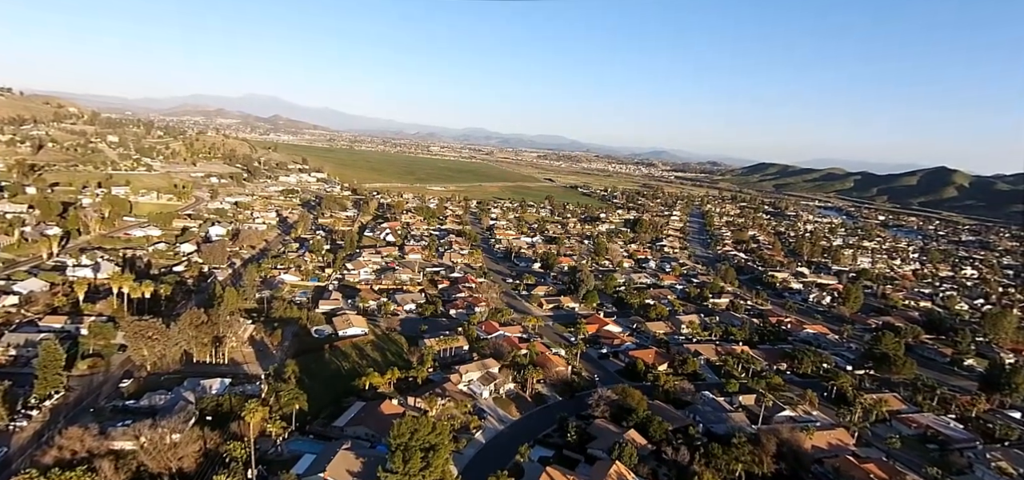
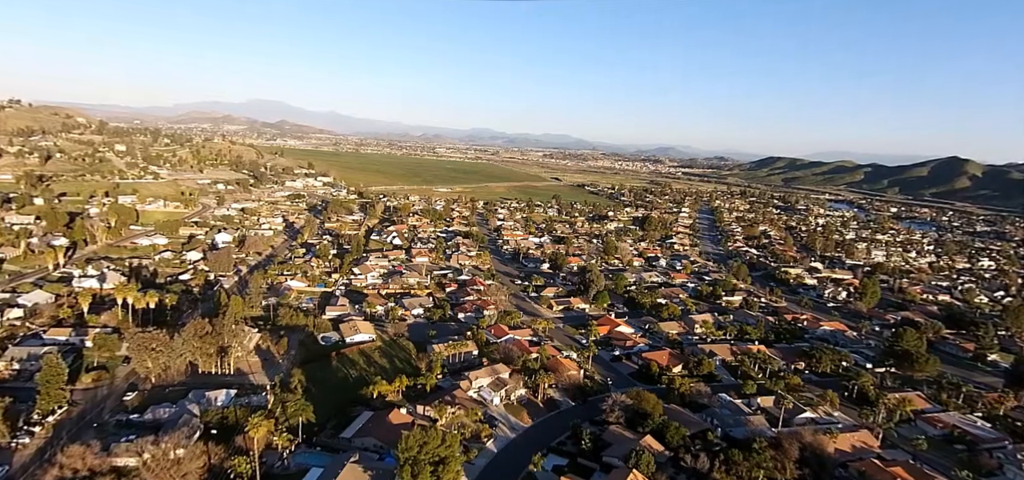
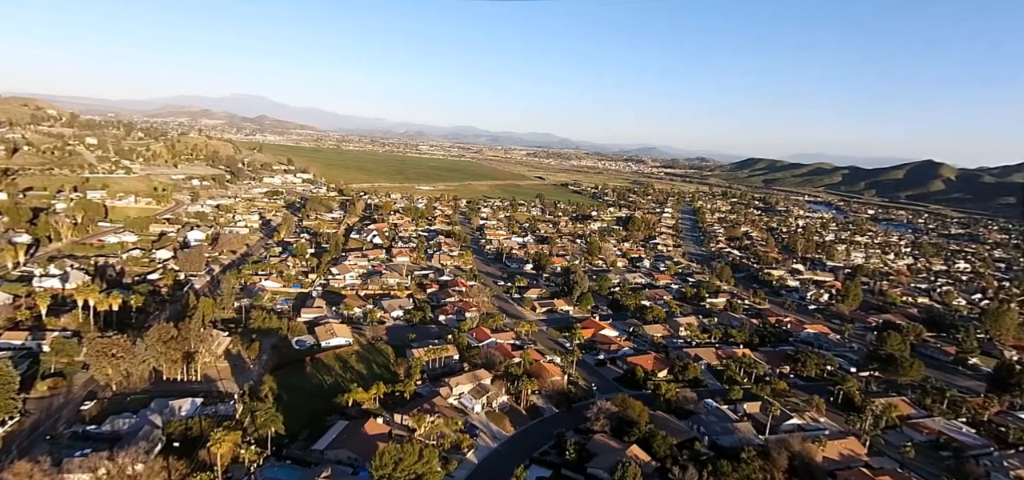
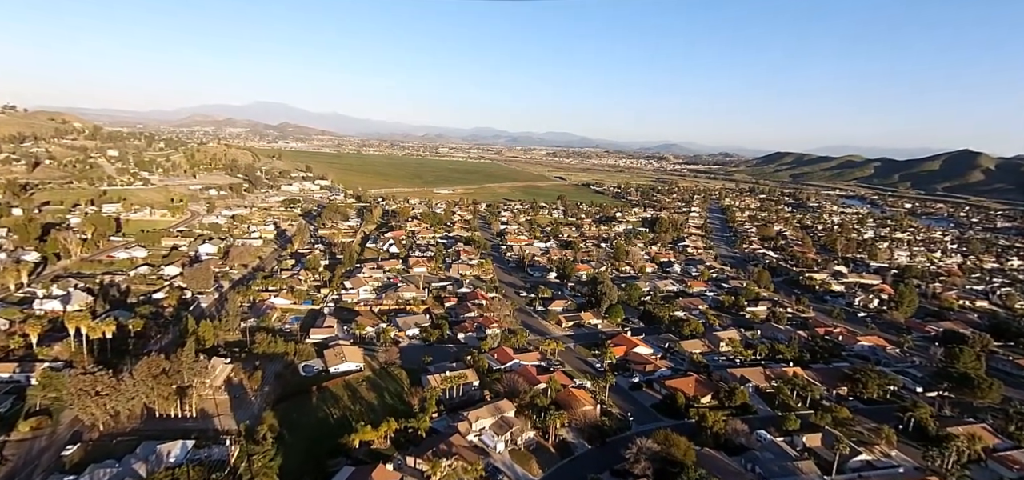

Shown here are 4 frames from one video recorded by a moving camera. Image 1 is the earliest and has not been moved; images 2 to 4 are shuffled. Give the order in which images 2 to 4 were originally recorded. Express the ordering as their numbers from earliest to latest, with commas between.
2, 3, 4
